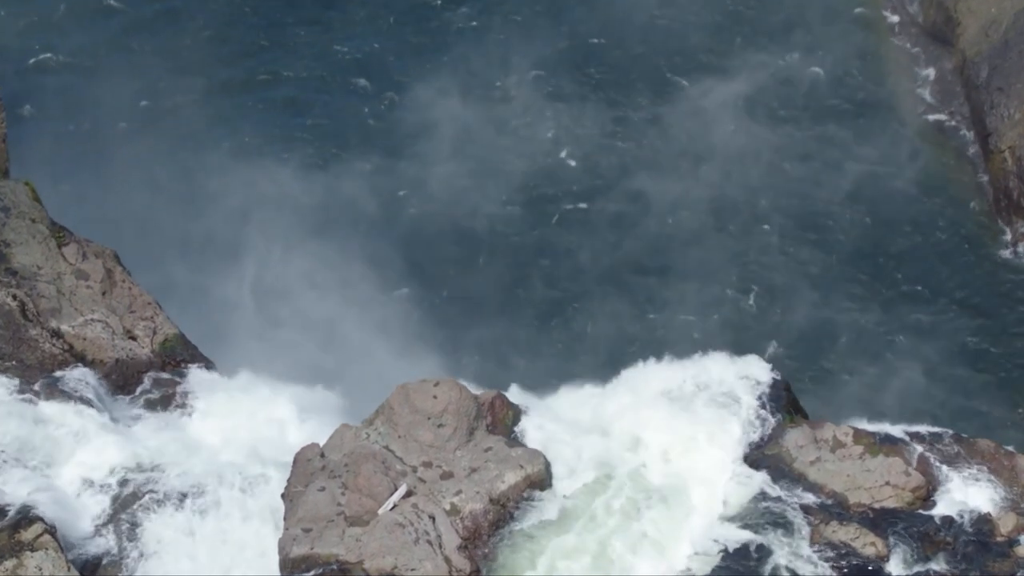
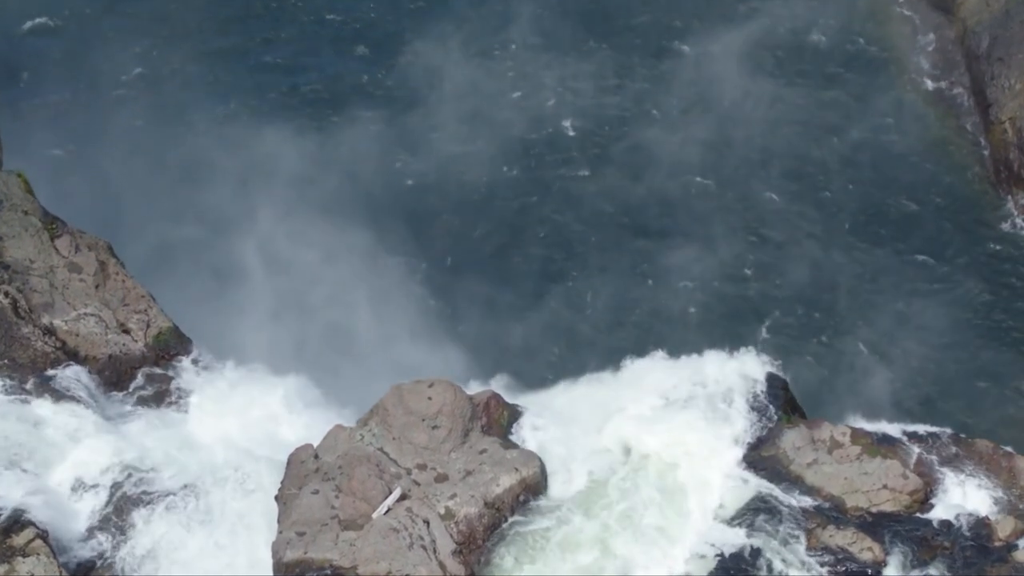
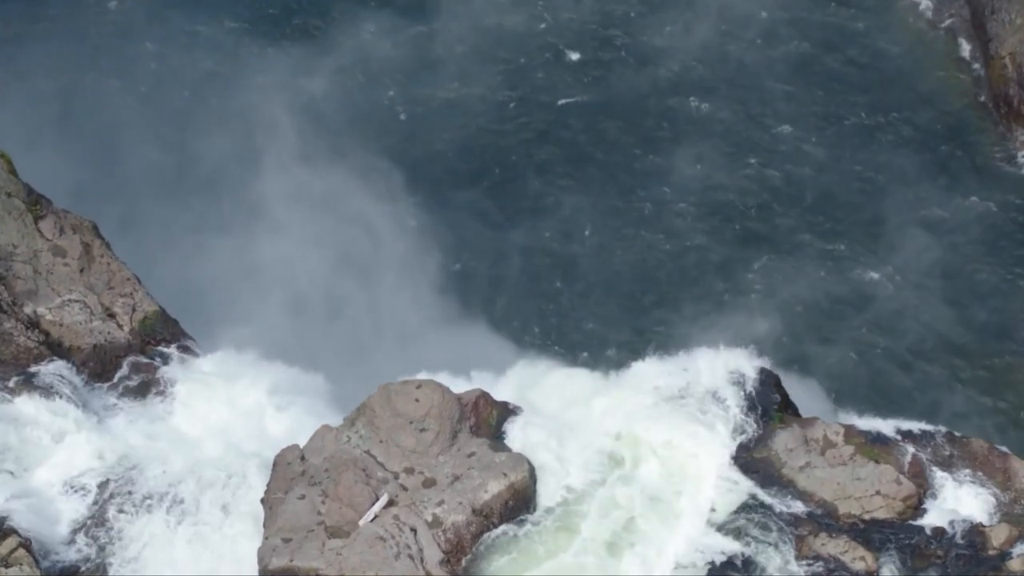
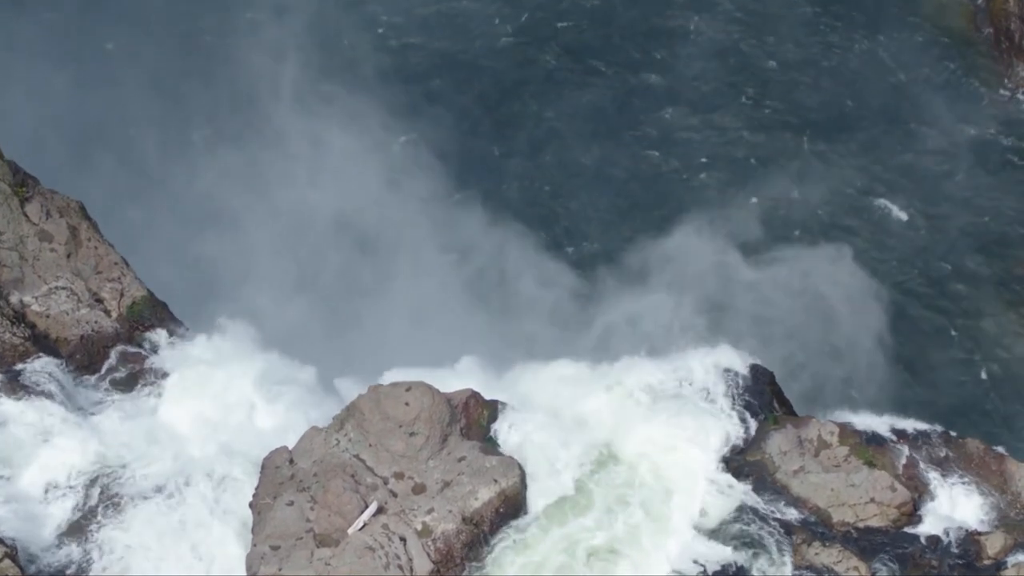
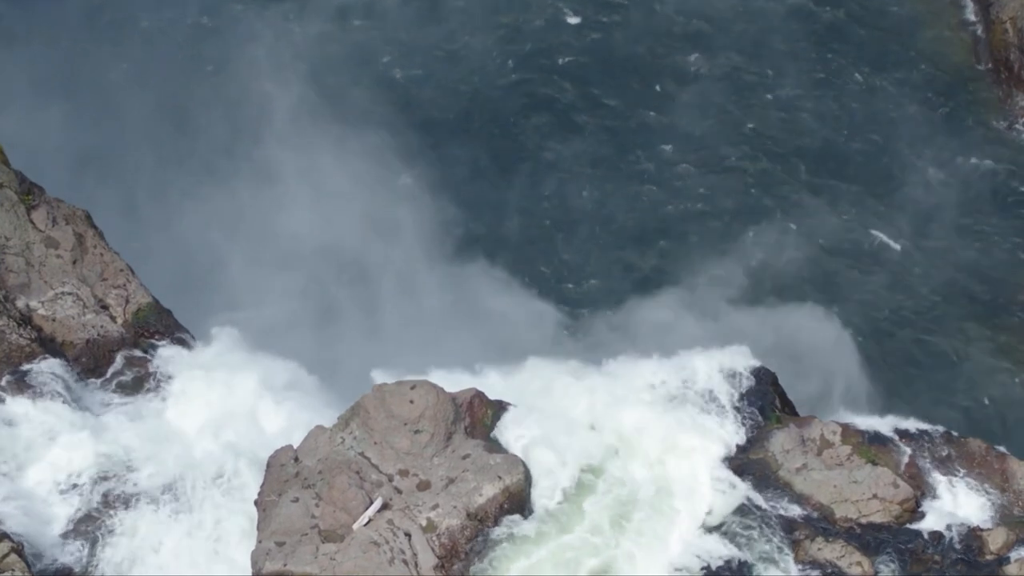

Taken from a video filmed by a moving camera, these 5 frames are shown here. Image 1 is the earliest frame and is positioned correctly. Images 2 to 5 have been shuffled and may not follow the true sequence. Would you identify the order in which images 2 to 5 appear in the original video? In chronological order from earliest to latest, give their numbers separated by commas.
2, 3, 5, 4
